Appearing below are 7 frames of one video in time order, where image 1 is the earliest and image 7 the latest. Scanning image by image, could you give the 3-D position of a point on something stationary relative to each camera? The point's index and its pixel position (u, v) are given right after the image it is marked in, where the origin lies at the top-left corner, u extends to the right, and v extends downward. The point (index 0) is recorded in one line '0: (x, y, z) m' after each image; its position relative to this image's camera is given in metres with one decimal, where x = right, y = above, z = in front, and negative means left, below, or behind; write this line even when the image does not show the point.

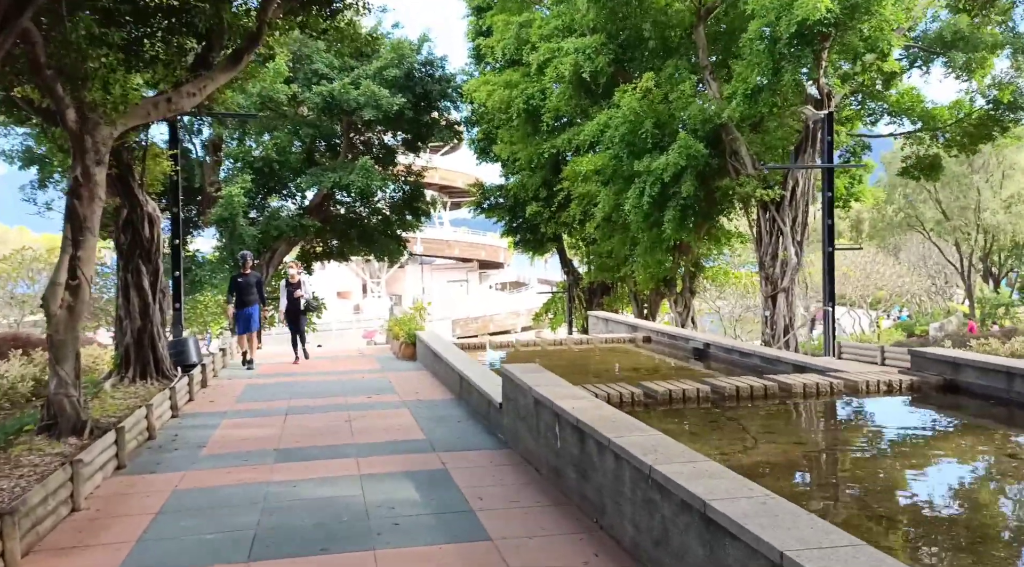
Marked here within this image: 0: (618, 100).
0: (+1.8, +3.1, +15.2) m
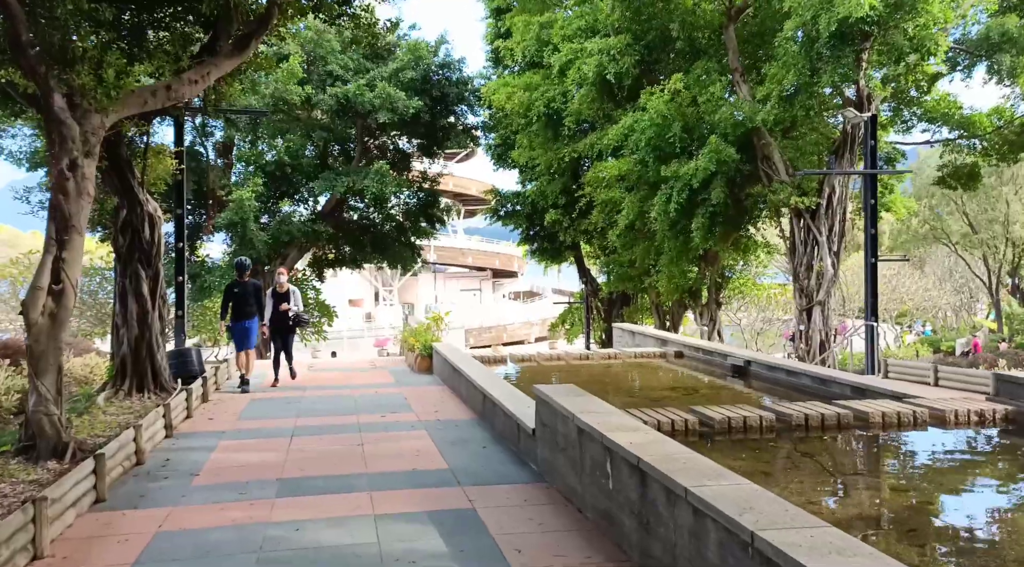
0: (+2.2, +3.0, +14.5) m
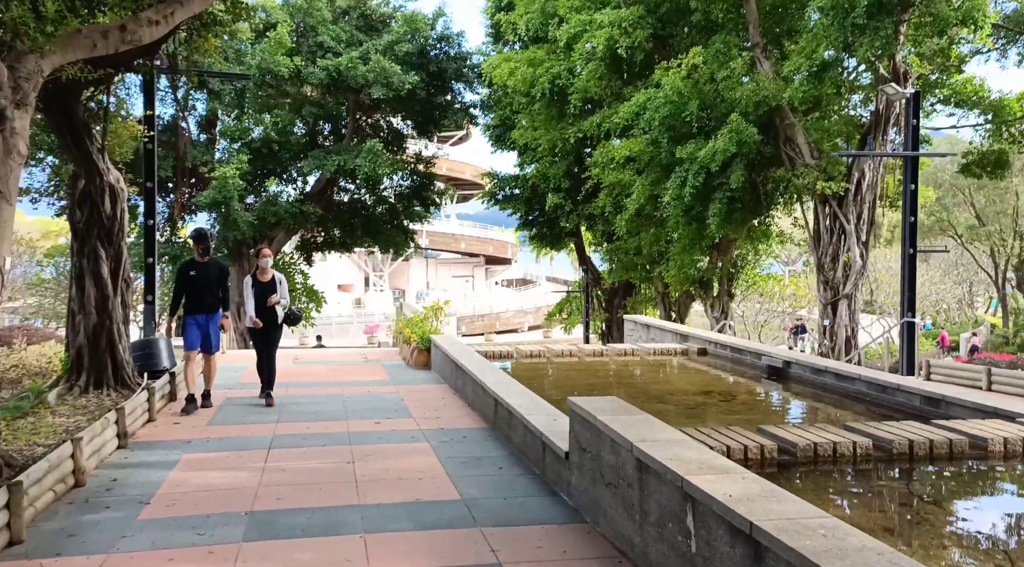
0: (+2.2, +3.1, +13.6) m
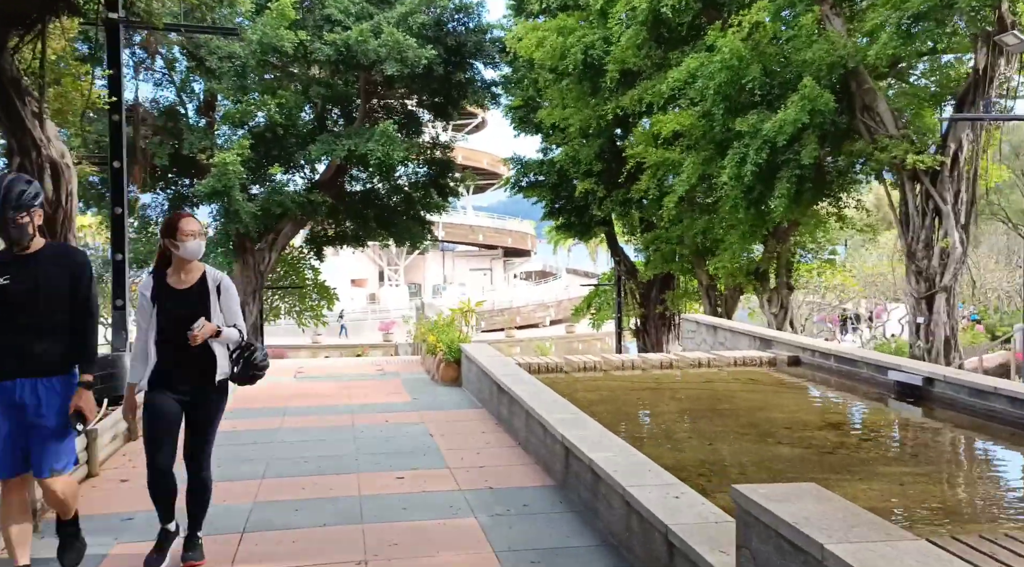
0: (+2.7, +3.2, +11.9) m
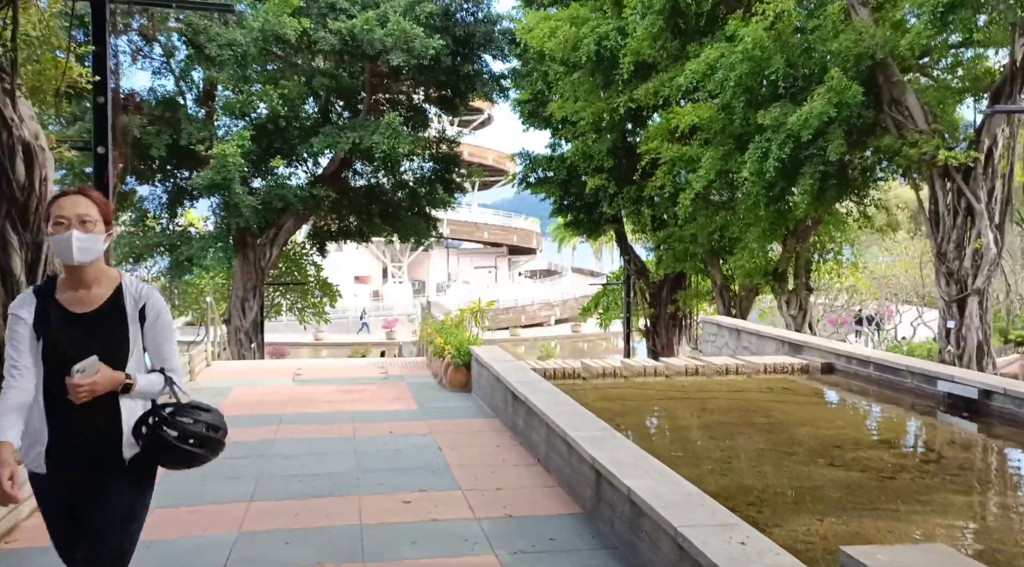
0: (+2.8, +3.2, +11.3) m
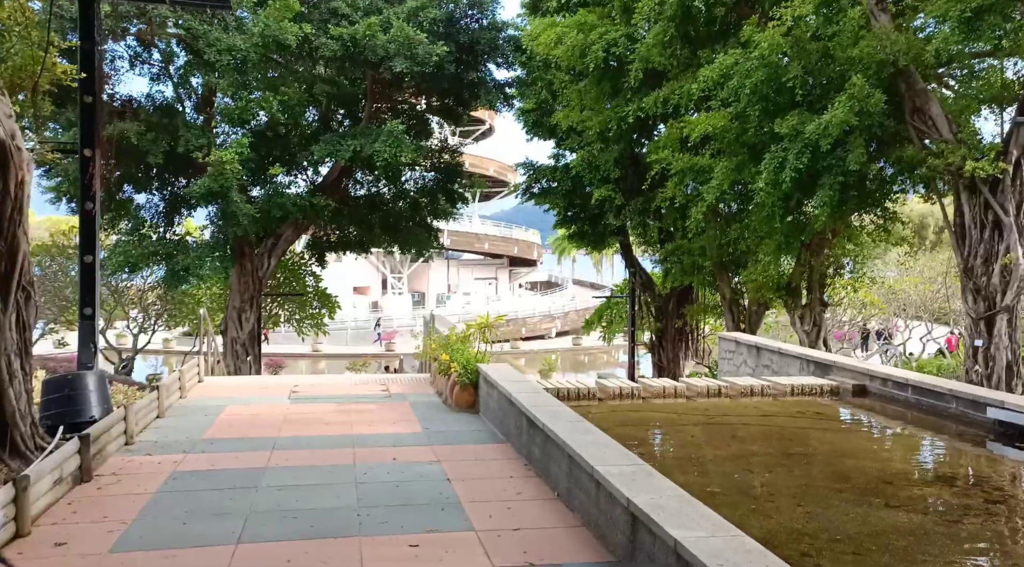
0: (+2.9, +3.0, +11.0) m
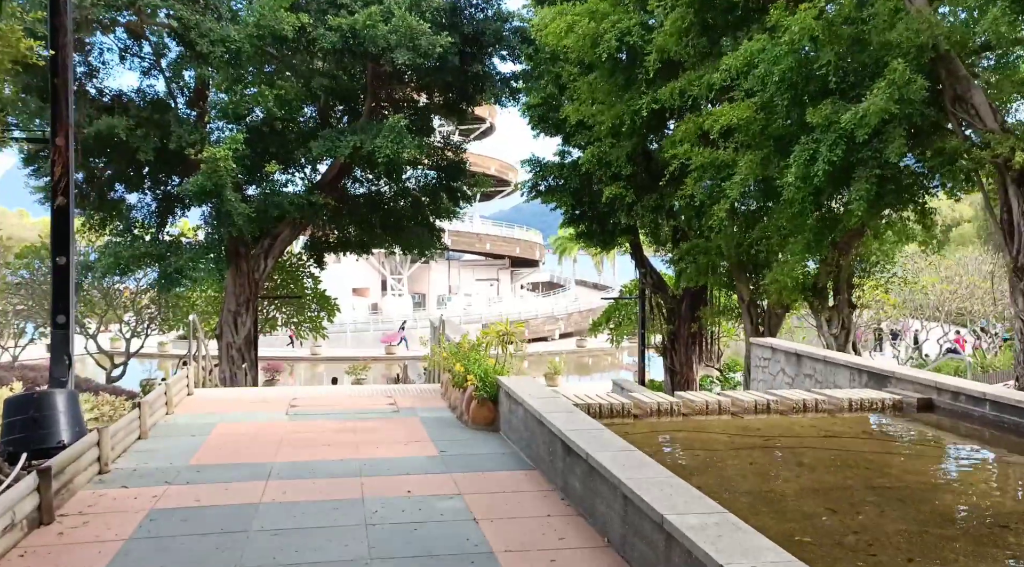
0: (+3.0, +3.0, +10.3) m
